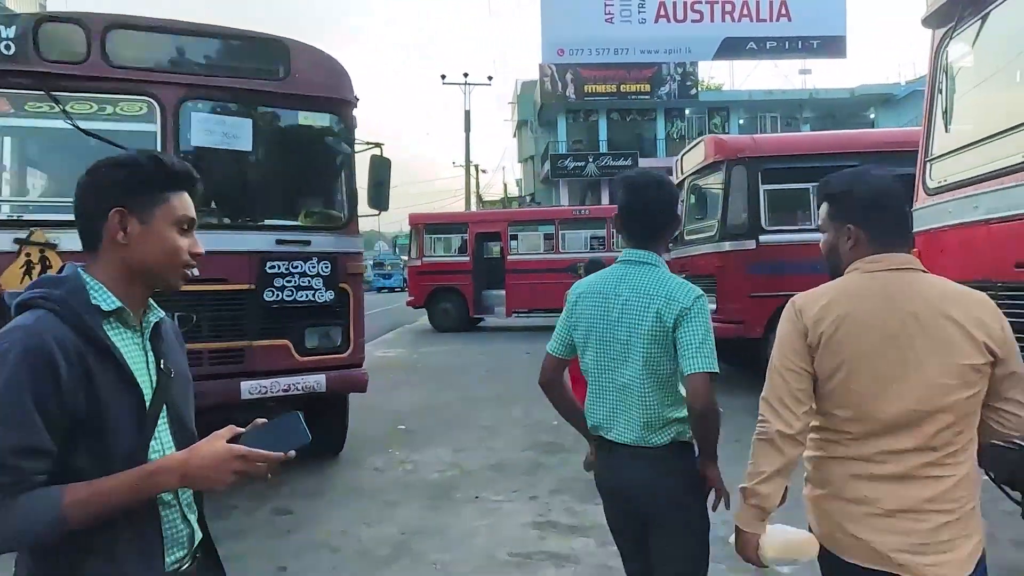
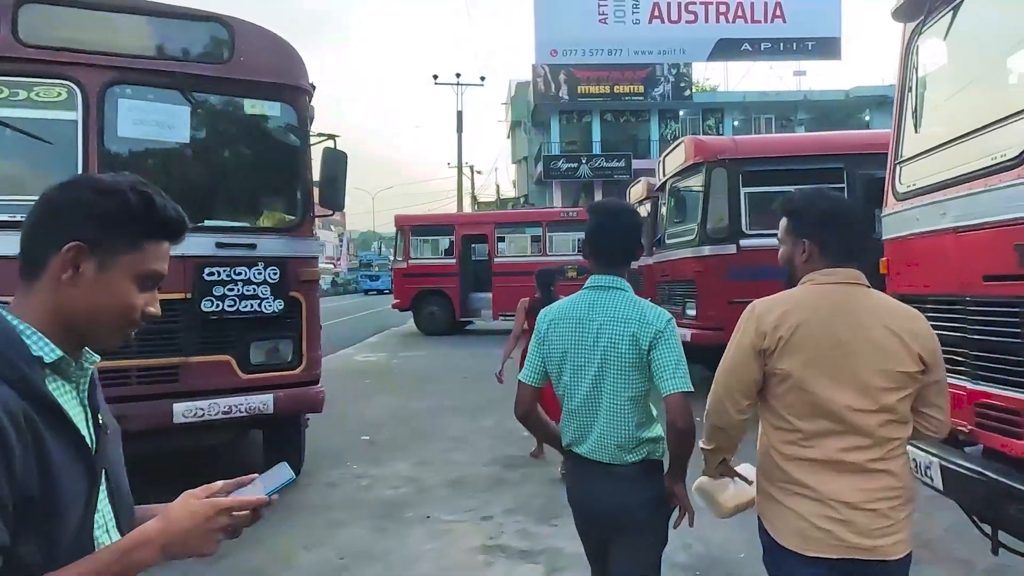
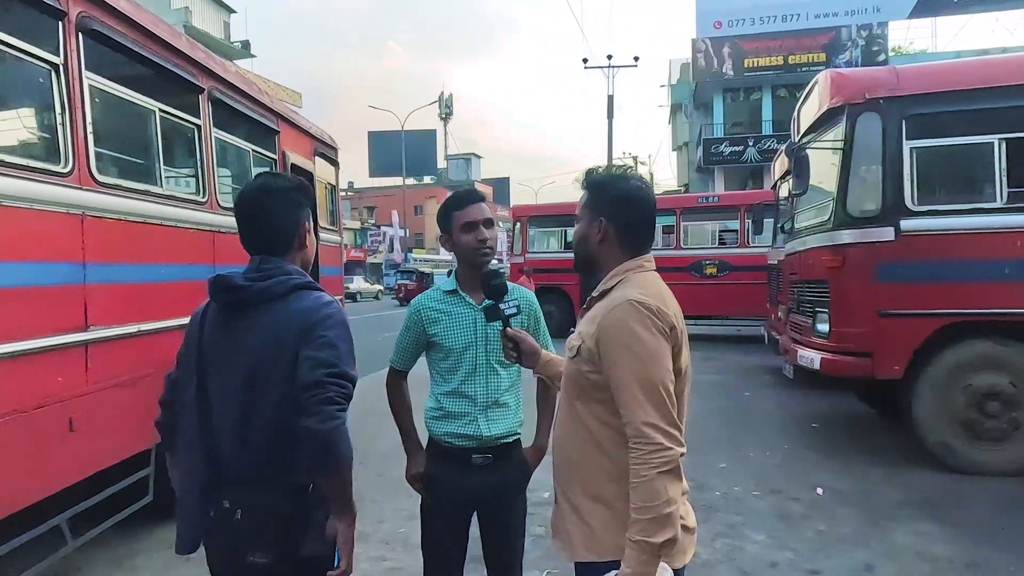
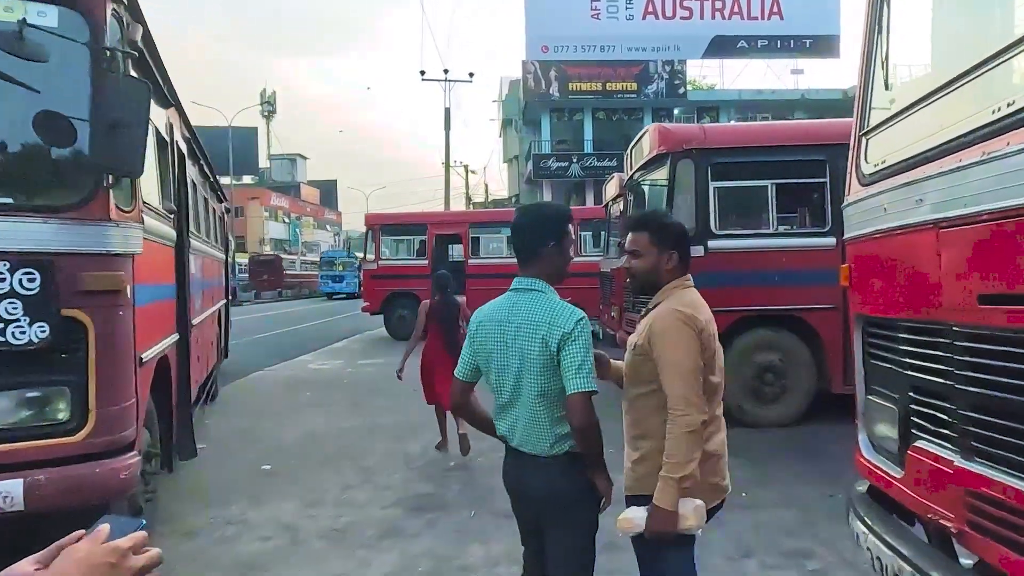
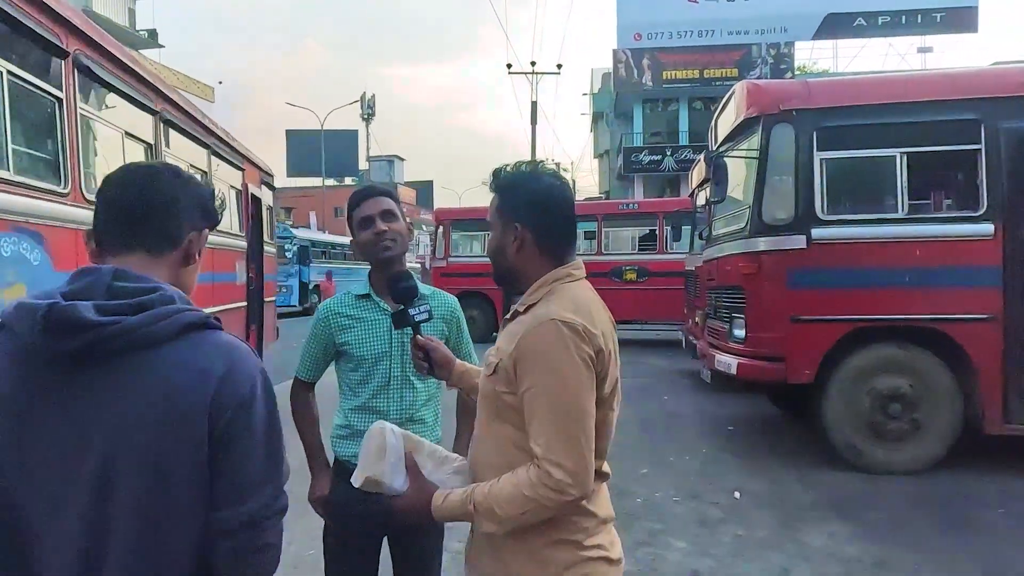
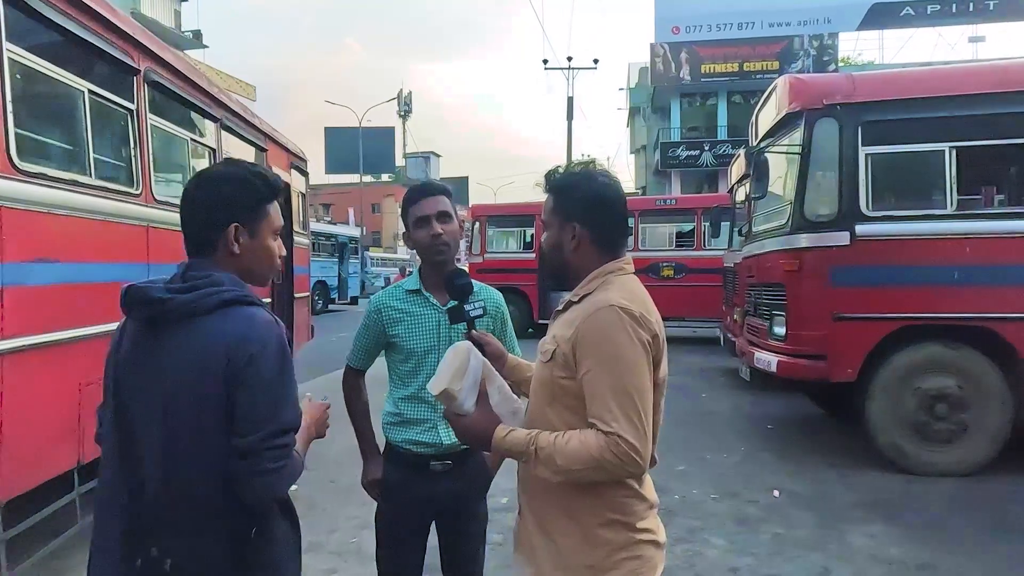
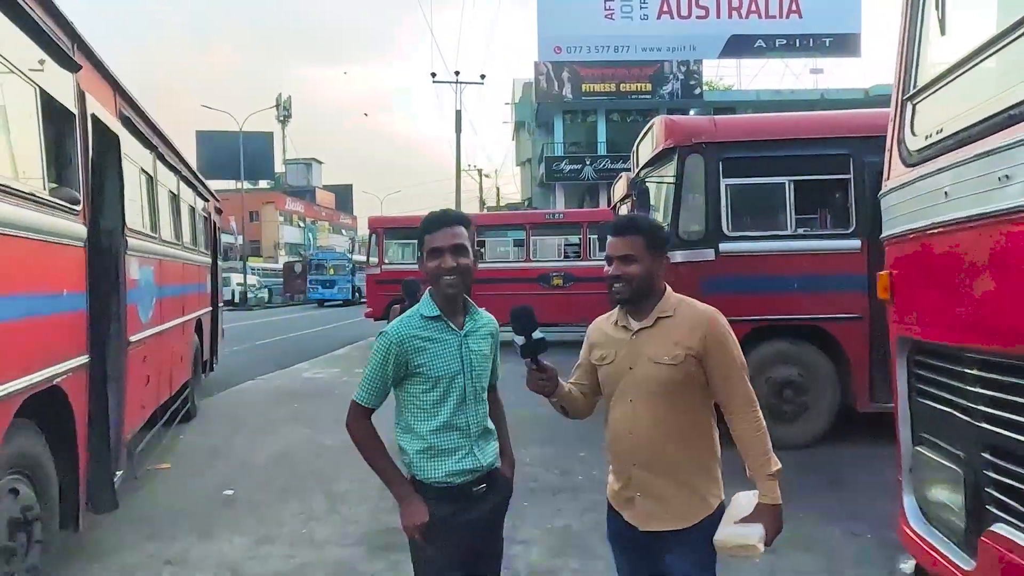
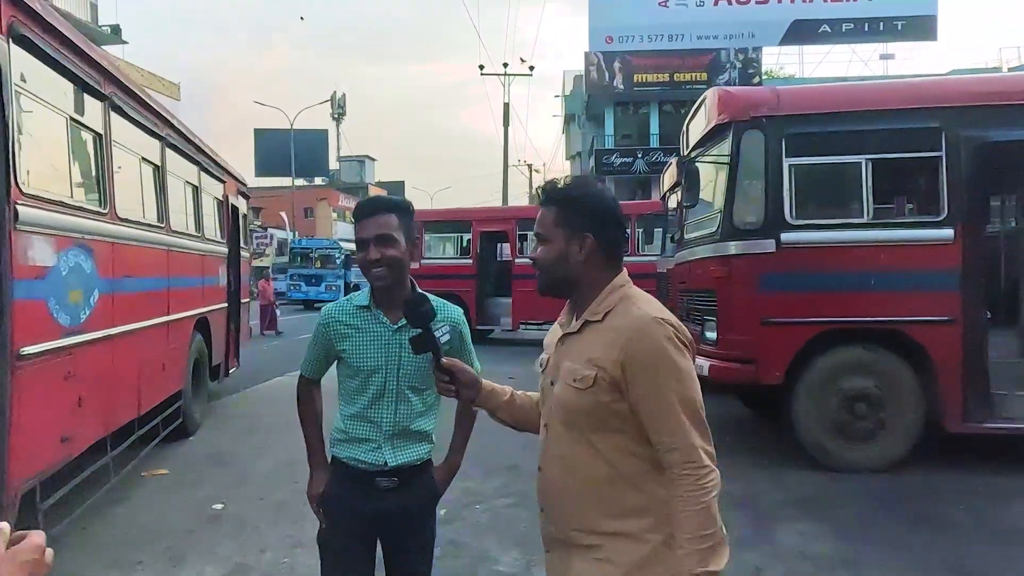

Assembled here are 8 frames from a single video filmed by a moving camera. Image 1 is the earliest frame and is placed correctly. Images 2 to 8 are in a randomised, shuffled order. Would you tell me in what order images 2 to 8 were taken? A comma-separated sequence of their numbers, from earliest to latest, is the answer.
2, 4, 7, 8, 5, 6, 3
